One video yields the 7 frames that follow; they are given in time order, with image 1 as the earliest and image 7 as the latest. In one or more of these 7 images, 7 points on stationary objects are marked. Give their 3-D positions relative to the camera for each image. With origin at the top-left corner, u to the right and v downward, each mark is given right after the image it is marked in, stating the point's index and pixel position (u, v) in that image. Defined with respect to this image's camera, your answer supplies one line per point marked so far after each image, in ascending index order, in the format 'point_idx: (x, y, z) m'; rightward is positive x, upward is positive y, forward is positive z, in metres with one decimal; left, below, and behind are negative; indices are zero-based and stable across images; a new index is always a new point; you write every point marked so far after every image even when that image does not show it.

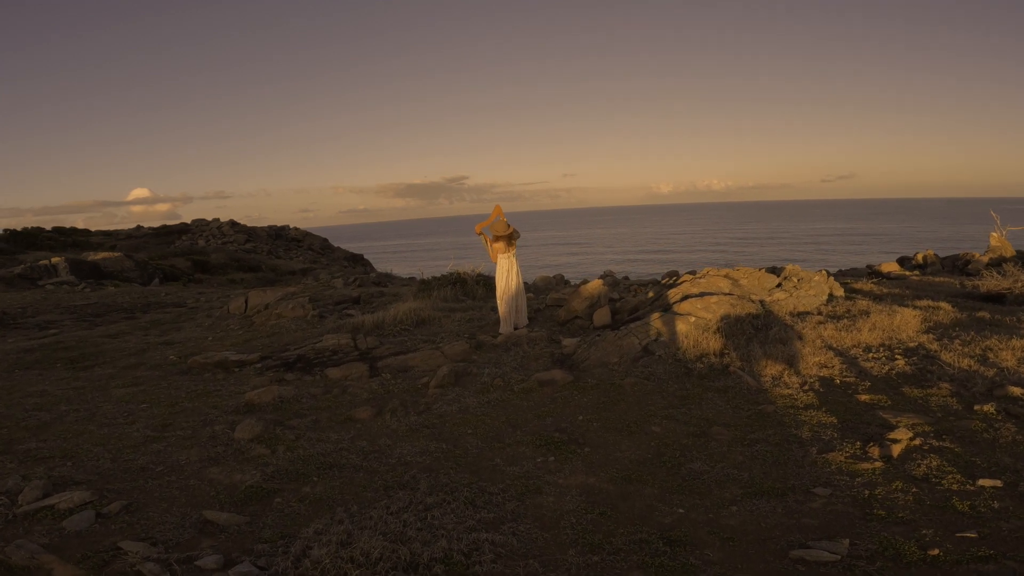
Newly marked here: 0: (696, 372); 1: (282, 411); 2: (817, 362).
0: (+2.8, -1.3, +7.5) m
1: (-3.2, -1.7, +6.9) m
2: (+4.7, -1.1, +7.7) m
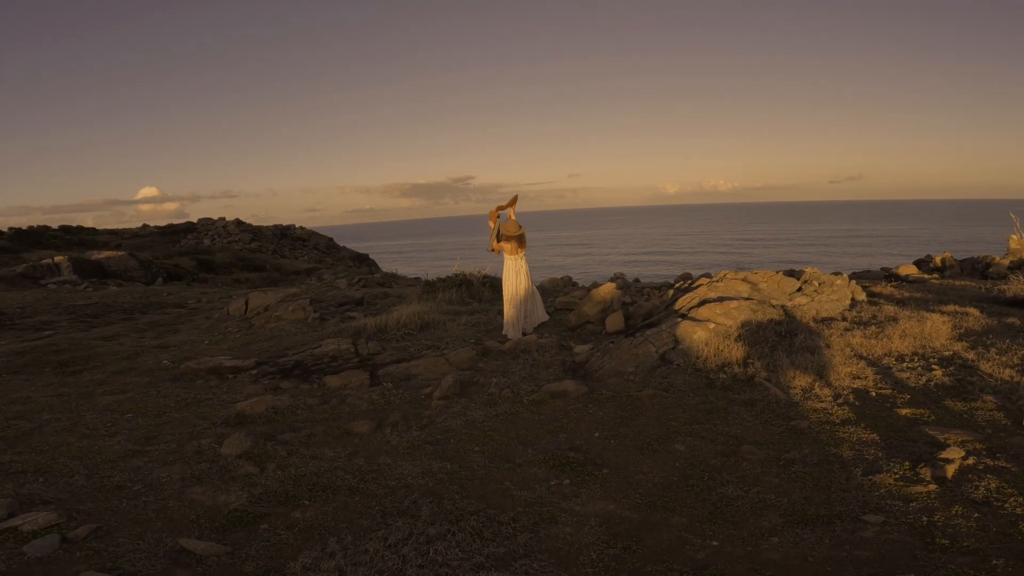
0: (+2.9, -1.3, +7.0) m
1: (-3.1, -1.7, +6.4) m
2: (+4.9, -1.2, +7.2) m
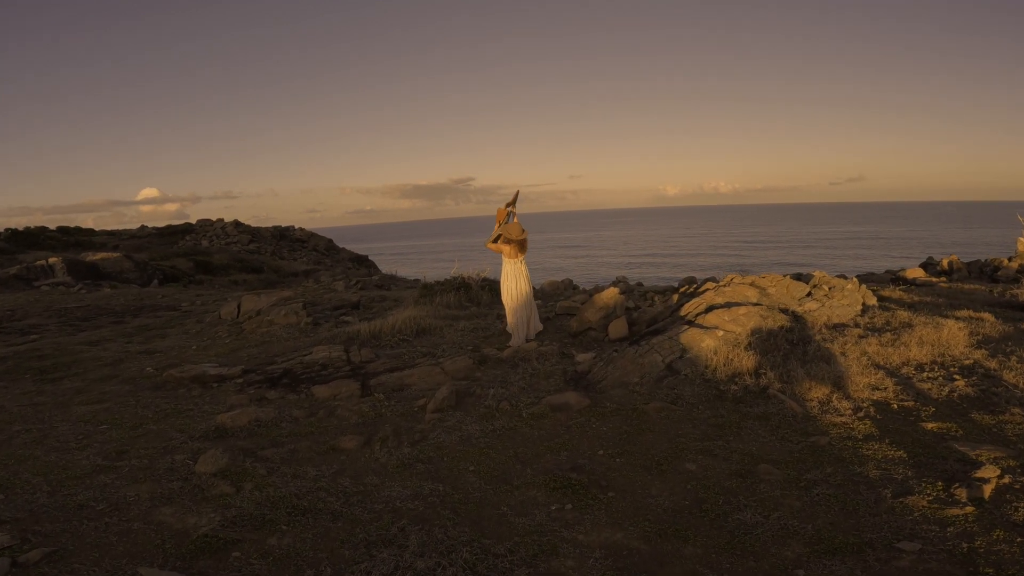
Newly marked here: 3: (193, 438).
0: (+2.9, -1.4, +6.6) m
1: (-3.1, -1.8, +6.0) m
2: (+4.8, -1.3, +6.8) m
3: (-3.9, -1.8, +6.0) m
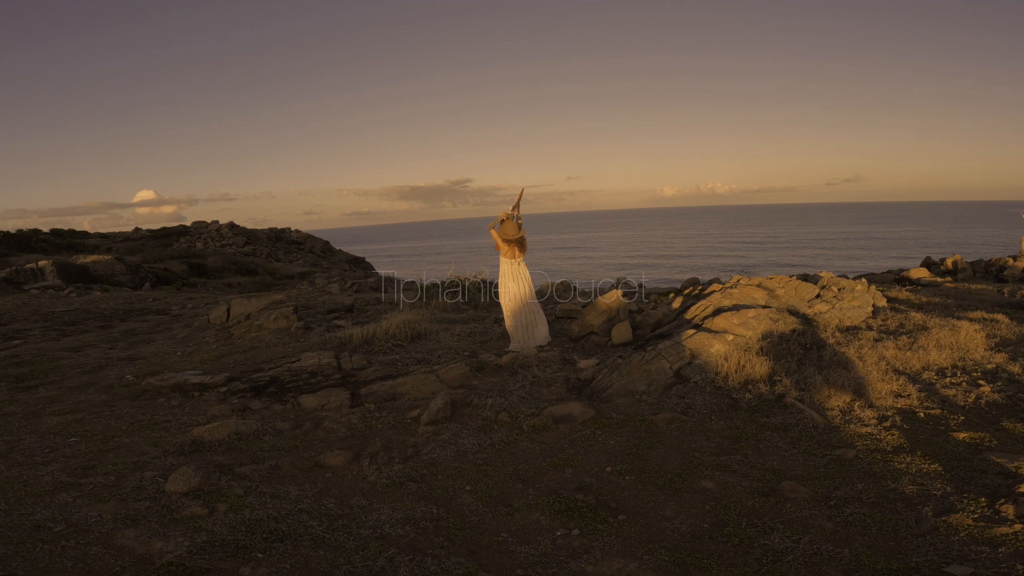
0: (+2.9, -1.5, +6.2) m
1: (-3.1, -1.8, +5.6) m
2: (+4.8, -1.3, +6.4) m
3: (-3.9, -1.8, +5.6) m
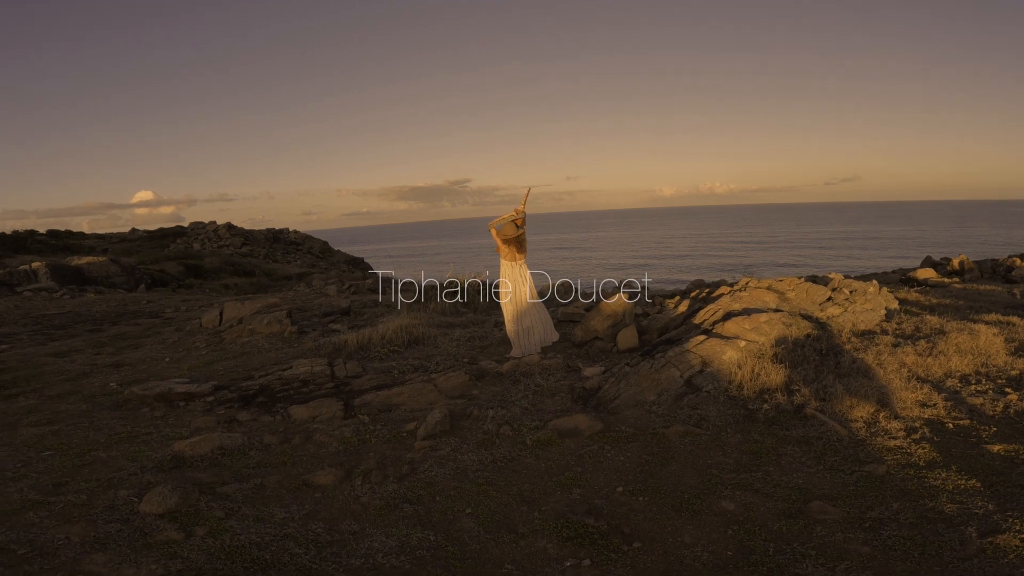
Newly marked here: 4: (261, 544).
0: (+2.9, -1.5, +5.9) m
1: (-3.1, -1.9, +5.3) m
2: (+4.9, -1.4, +6.1) m
3: (-3.8, -1.9, +5.2) m
4: (-2.0, -2.1, +4.1) m
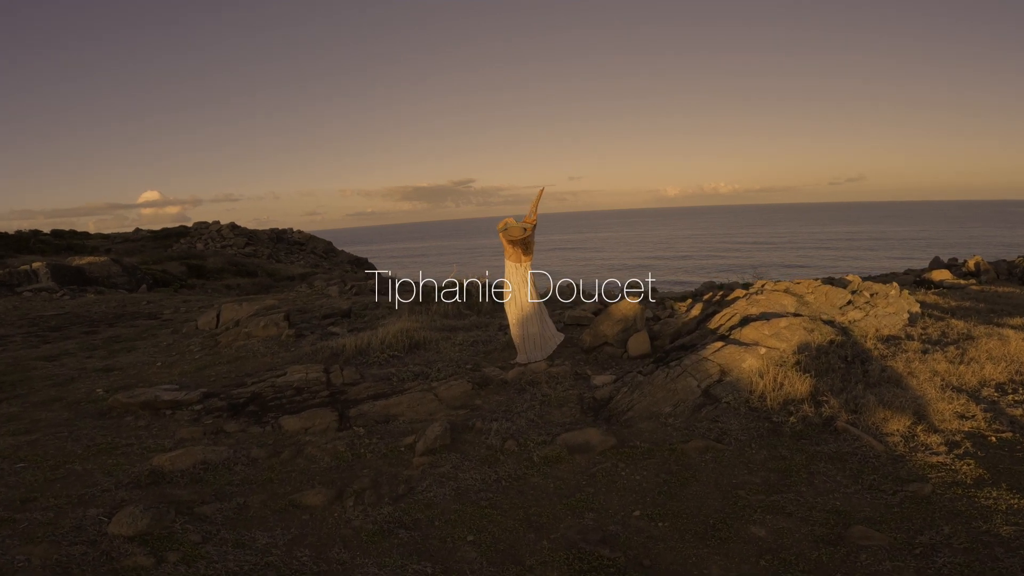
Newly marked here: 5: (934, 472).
0: (+3.0, -1.6, +5.4) m
1: (-3.0, -1.9, +4.9) m
2: (+4.9, -1.4, +5.6) m
3: (-3.8, -1.9, +4.9) m
4: (-2.0, -2.1, +3.7) m
5: (+3.8, -1.7, +4.5) m
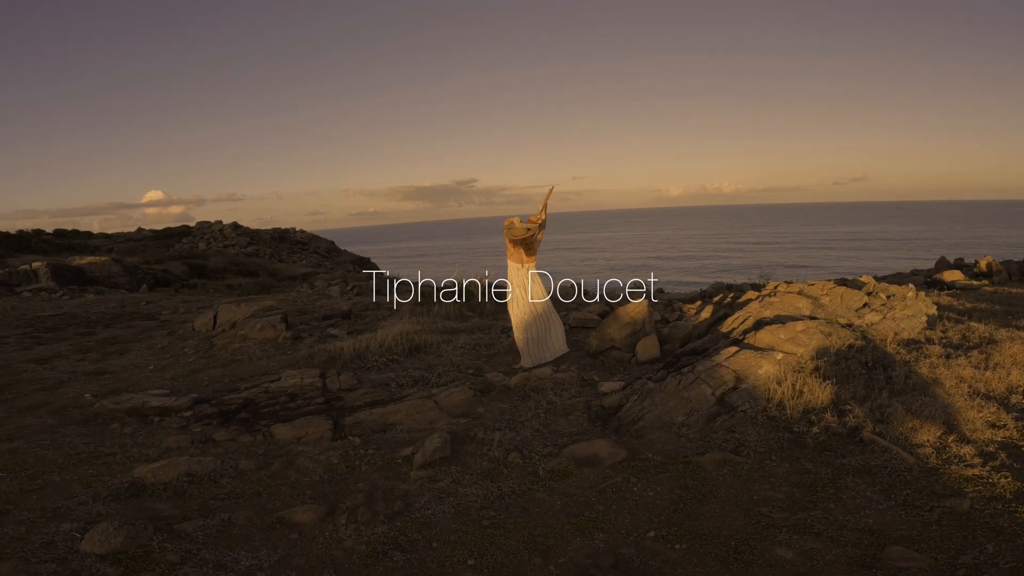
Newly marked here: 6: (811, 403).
0: (+3.0, -1.6, +5.1) m
1: (-3.0, -2.0, +4.6) m
2: (+5.0, -1.4, +5.3) m
3: (-3.7, -2.0, +4.6) m
4: (-1.9, -2.1, +3.4) m
5: (+3.8, -1.7, +4.2) m
6: (+3.4, -1.3, +5.6) m
